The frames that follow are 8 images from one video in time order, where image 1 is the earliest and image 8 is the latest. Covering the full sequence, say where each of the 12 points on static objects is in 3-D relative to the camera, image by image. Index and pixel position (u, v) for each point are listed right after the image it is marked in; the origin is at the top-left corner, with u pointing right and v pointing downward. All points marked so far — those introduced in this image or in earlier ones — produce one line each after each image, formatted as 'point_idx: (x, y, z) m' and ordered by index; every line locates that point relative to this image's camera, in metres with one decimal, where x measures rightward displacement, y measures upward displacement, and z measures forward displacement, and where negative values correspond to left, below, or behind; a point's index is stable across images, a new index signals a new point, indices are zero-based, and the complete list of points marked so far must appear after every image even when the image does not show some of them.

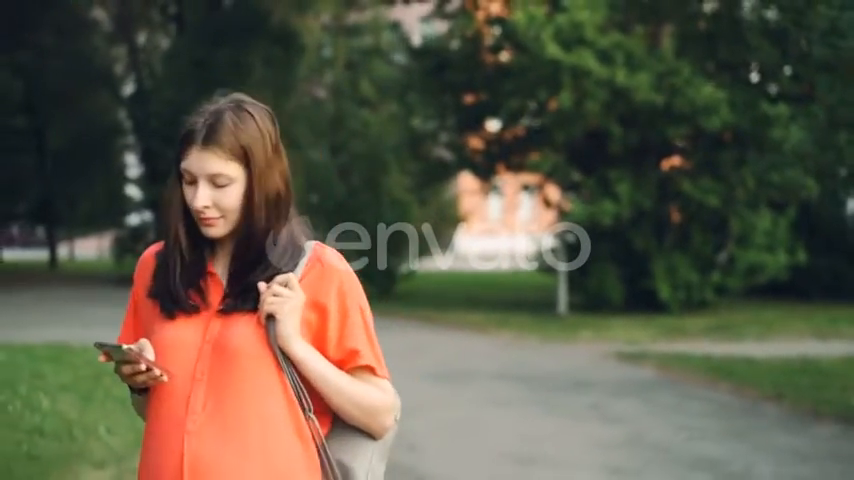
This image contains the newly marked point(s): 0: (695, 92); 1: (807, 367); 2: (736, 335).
0: (+3.7, +2.0, +19.1) m
1: (+3.8, -1.2, +13.5) m
2: (+3.9, -1.2, +17.2) m
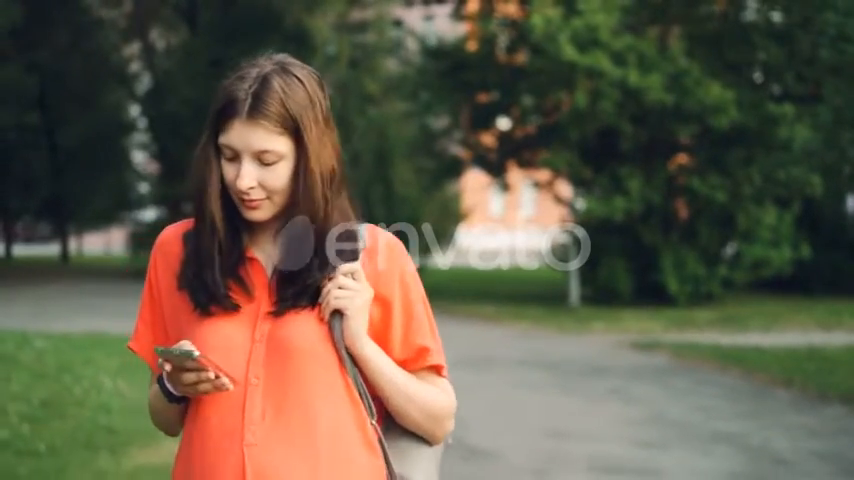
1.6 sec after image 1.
0: (+4.0, +2.1, +19.7) m
1: (+4.0, -1.2, +14.2) m
2: (+4.2, -1.1, +17.9) m
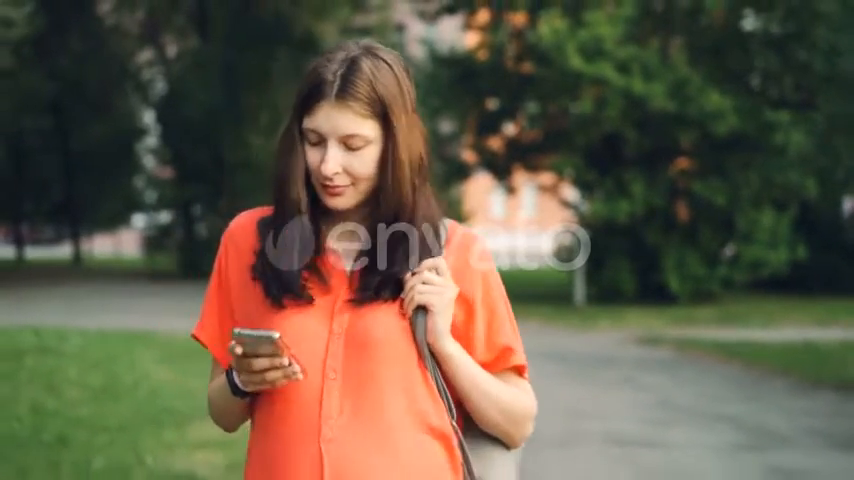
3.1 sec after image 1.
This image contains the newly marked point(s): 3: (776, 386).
0: (+4.1, +2.1, +20.6) m
1: (+4.2, -1.2, +15.0) m
2: (+4.3, -1.1, +18.7) m
3: (+3.0, -1.3, +11.8) m
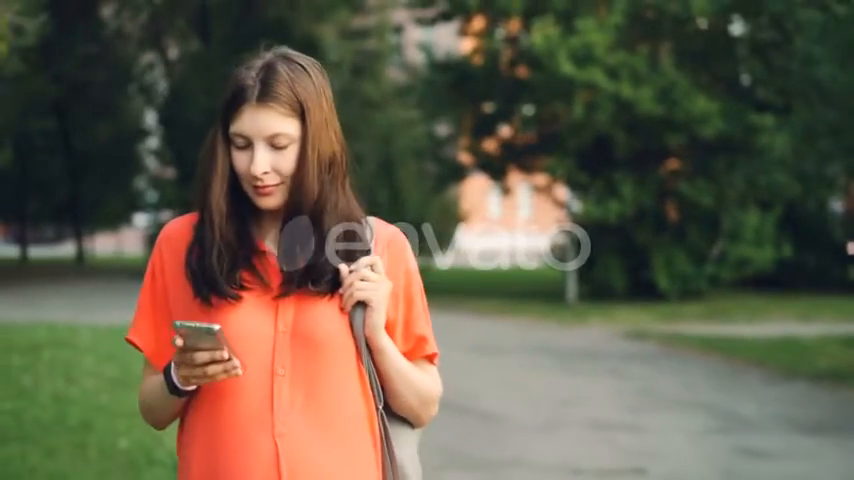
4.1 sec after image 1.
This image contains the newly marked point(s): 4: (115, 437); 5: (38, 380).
0: (+4.1, +2.1, +21.3) m
1: (+4.2, -1.2, +15.7) m
2: (+4.3, -1.1, +19.4) m
3: (+3.0, -1.3, +12.5) m
4: (-1.9, -1.2, +8.2) m
5: (-3.1, -1.1, +10.8) m
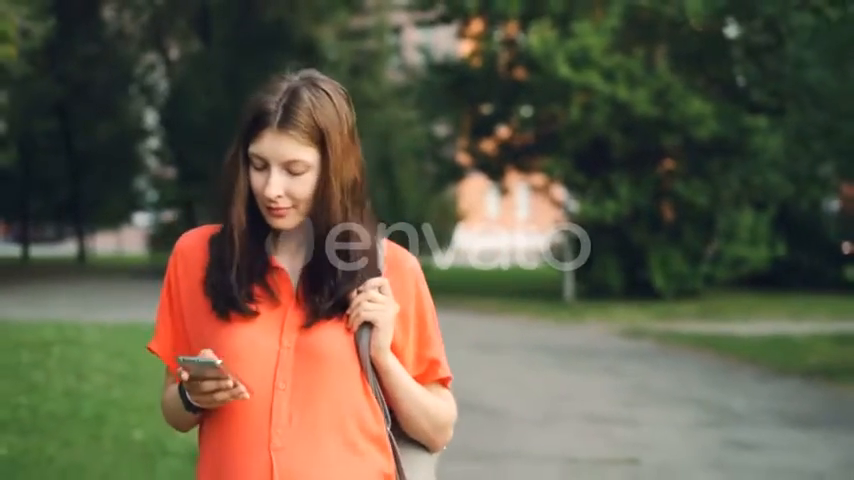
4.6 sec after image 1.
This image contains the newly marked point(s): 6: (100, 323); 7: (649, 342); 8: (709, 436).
0: (+4.1, +2.1, +21.6) m
1: (+4.2, -1.2, +16.1) m
2: (+4.3, -1.1, +19.7) m
3: (+3.0, -1.3, +12.9) m
4: (-1.9, -1.2, +8.6) m
5: (-3.1, -1.1, +11.1) m
6: (-4.1, -1.1, +17.1) m
7: (+2.7, -1.2, +16.3) m
8: (+1.8, -1.3, +8.9) m
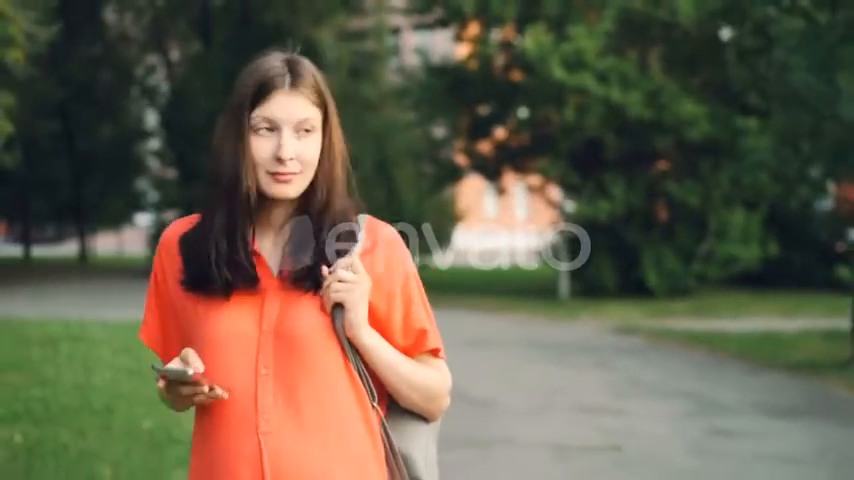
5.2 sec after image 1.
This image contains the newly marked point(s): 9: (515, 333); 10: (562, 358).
0: (+4.0, +2.1, +22.0) m
1: (+4.1, -1.2, +16.5) m
2: (+4.2, -1.1, +20.1) m
3: (+3.0, -1.2, +13.3) m
4: (-1.9, -1.2, +9.0) m
5: (-3.1, -1.1, +11.5) m
6: (-4.1, -1.1, +17.5) m
7: (+2.6, -1.2, +16.7) m
8: (+1.8, -1.3, +9.3) m
9: (+1.1, -1.2, +17.2) m
10: (+1.4, -1.2, +14.1) m
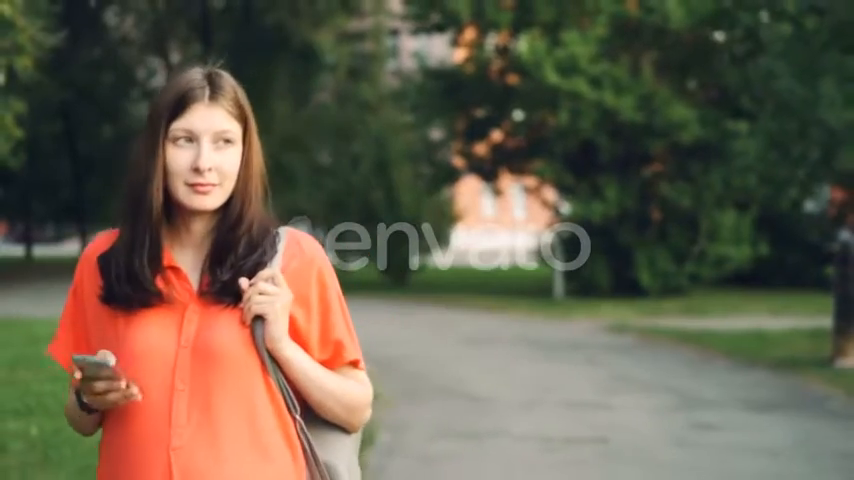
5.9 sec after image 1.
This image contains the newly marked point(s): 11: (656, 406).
0: (+4.0, +2.1, +22.5) m
1: (+4.1, -1.2, +16.9) m
2: (+4.2, -1.1, +20.6) m
3: (+2.9, -1.3, +13.7) m
4: (-1.9, -1.2, +9.4) m
5: (-3.1, -1.1, +12.0) m
6: (-4.2, -1.1, +17.9) m
7: (+2.6, -1.2, +17.2) m
8: (+1.8, -1.3, +9.8) m
9: (+1.1, -1.2, +17.6) m
10: (+1.4, -1.2, +14.6) m
11: (+1.7, -1.3, +10.4) m
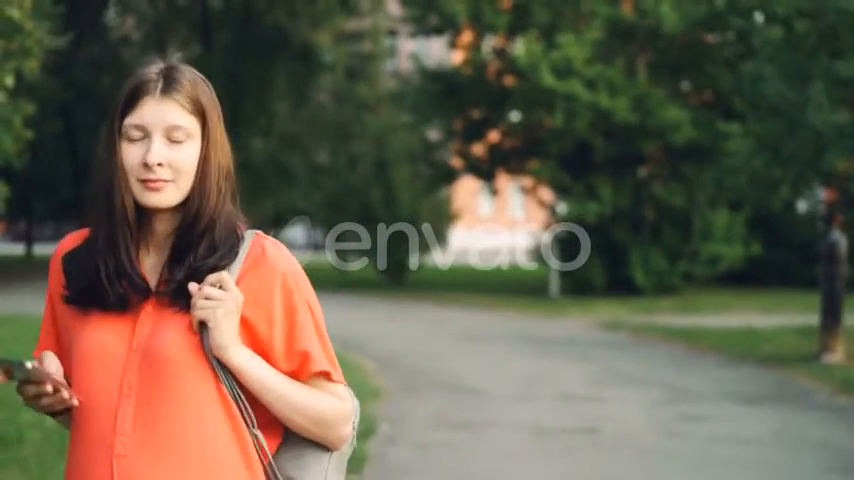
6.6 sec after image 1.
0: (+4.0, +2.1, +22.8) m
1: (+4.1, -1.2, +17.3) m
2: (+4.2, -1.1, +21.0) m
3: (+2.9, -1.2, +14.1) m
4: (-1.9, -1.2, +9.8) m
5: (-3.1, -1.1, +12.3) m
6: (-4.2, -1.0, +18.3) m
7: (+2.6, -1.2, +17.5) m
8: (+1.8, -1.3, +10.1) m
9: (+1.0, -1.2, +18.0) m
10: (+1.3, -1.2, +14.9) m
11: (+1.7, -1.3, +10.7) m
